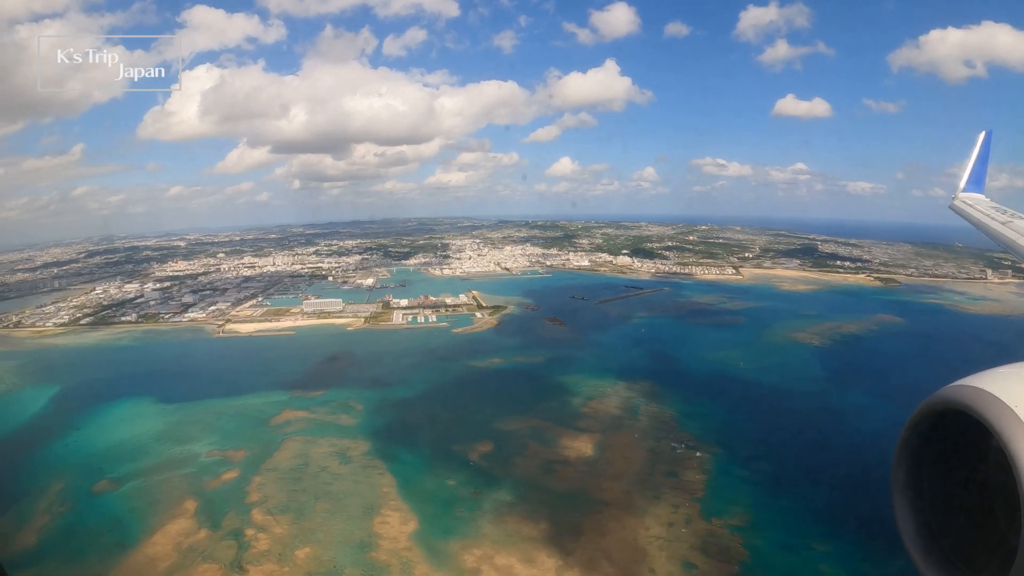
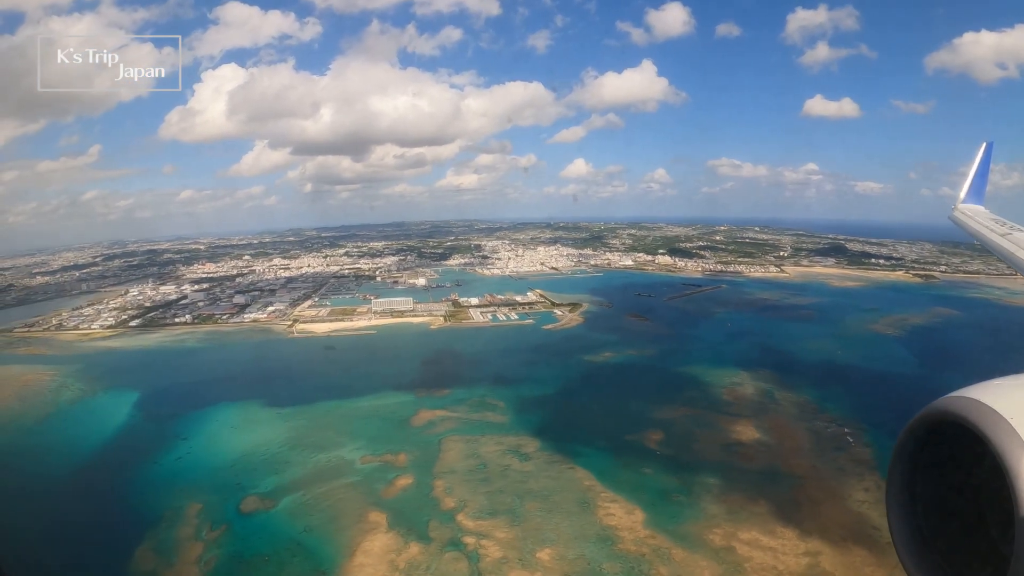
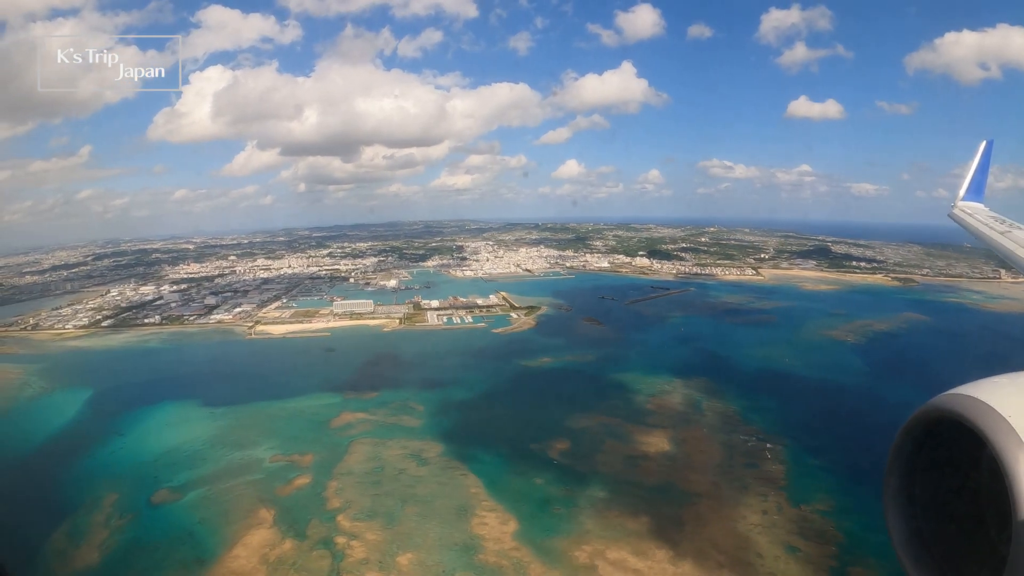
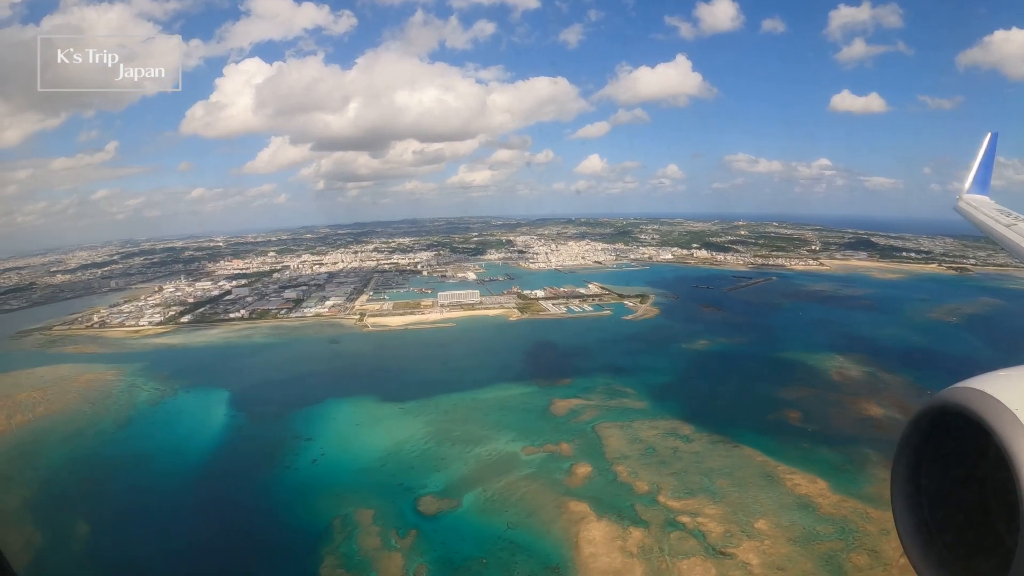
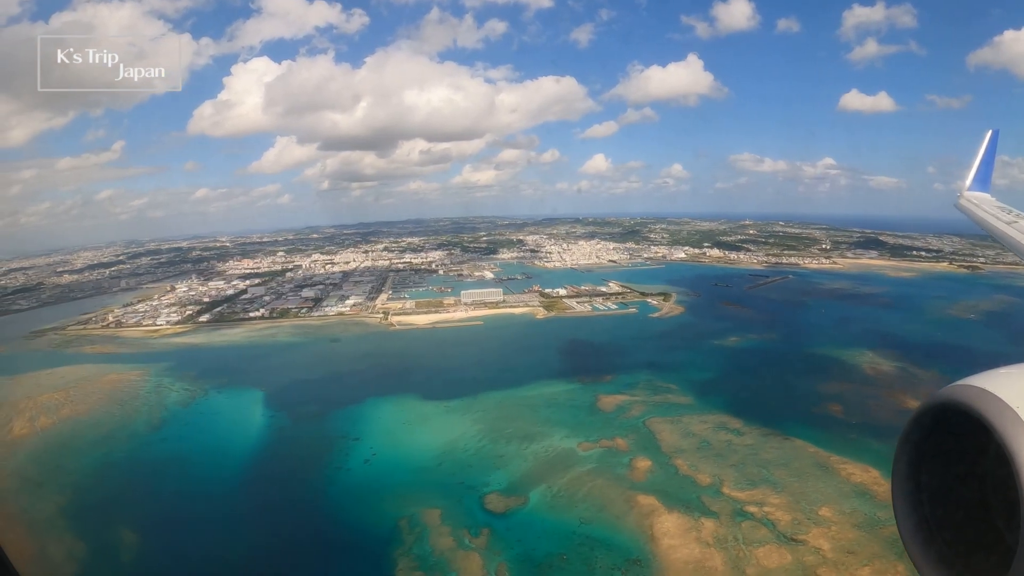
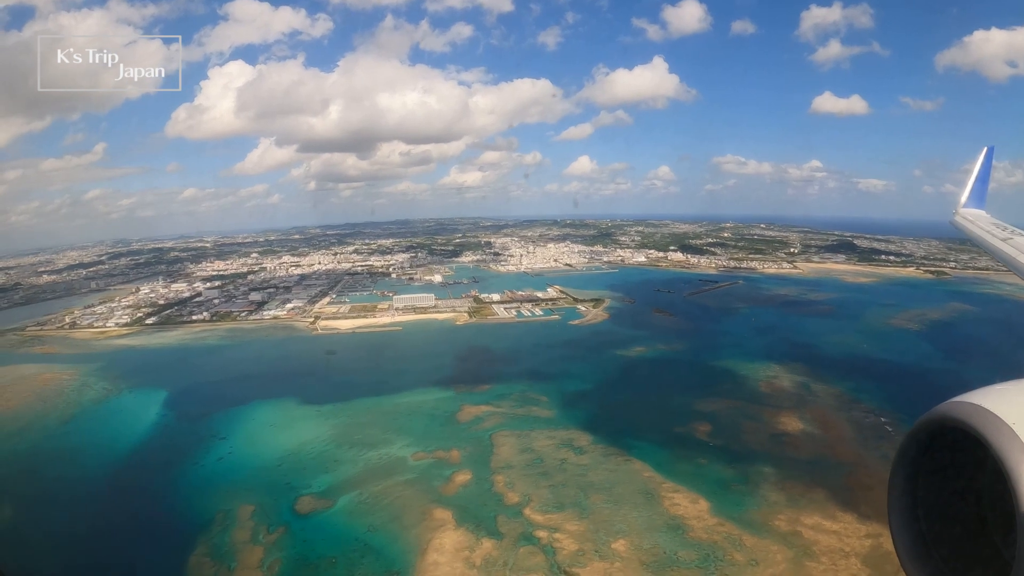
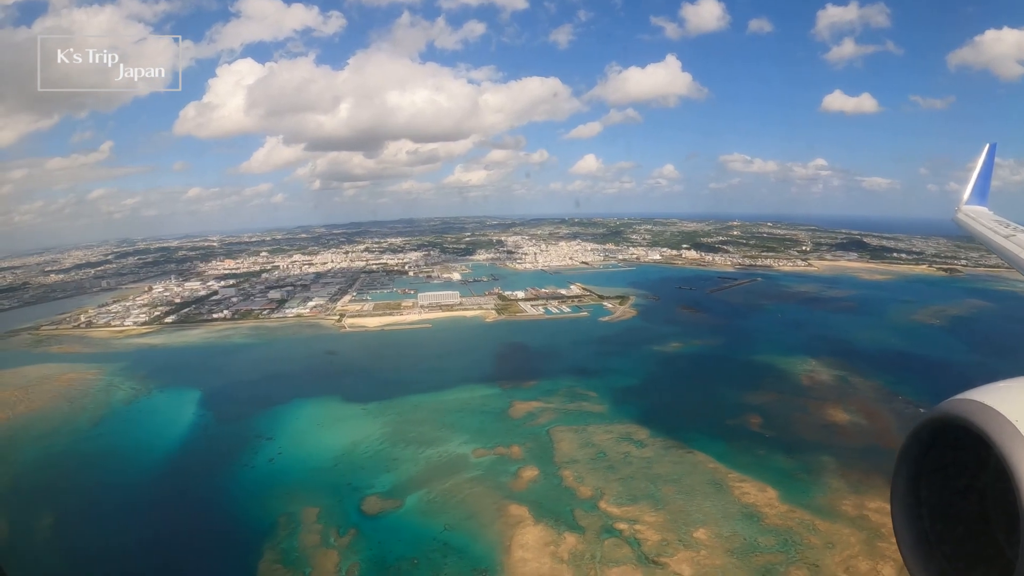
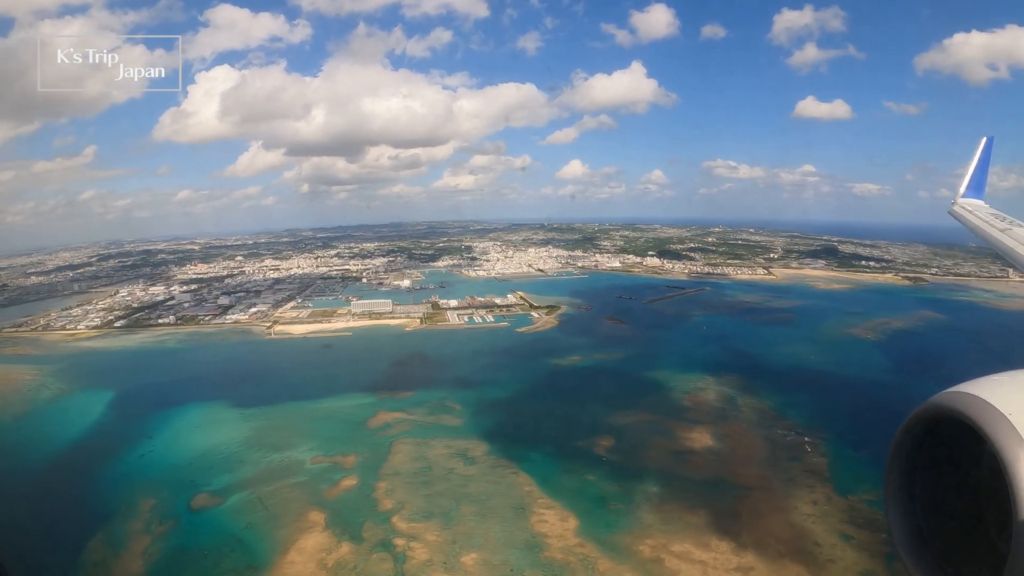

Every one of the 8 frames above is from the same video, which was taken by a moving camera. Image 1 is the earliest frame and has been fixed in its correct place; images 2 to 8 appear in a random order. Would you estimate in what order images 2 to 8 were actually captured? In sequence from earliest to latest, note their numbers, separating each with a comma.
3, 8, 2, 6, 7, 4, 5
